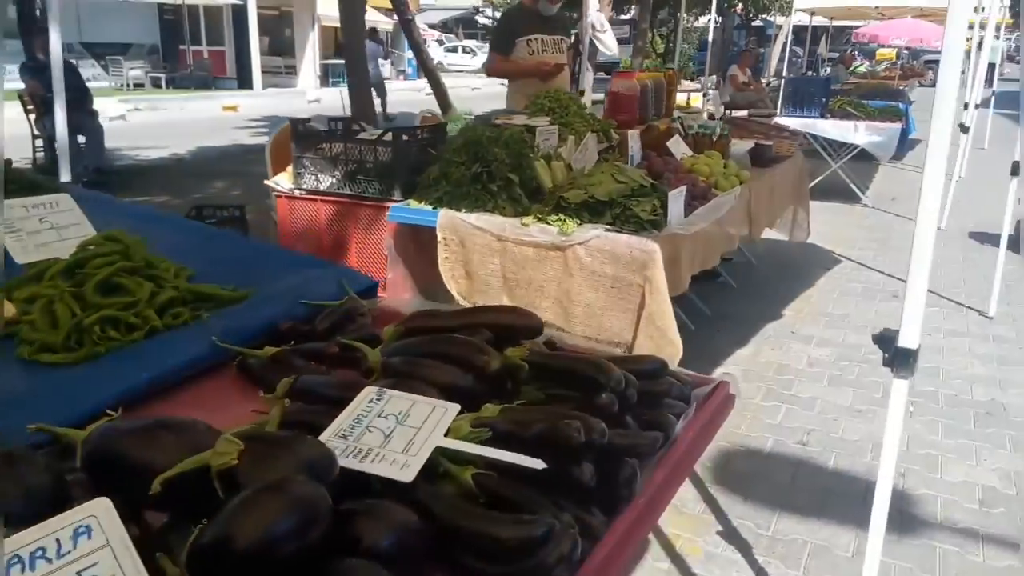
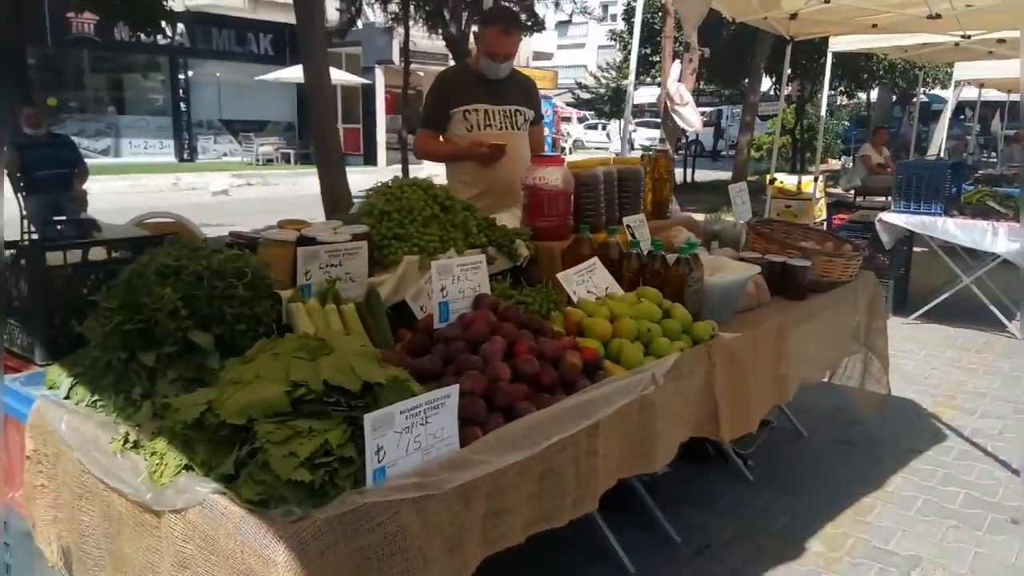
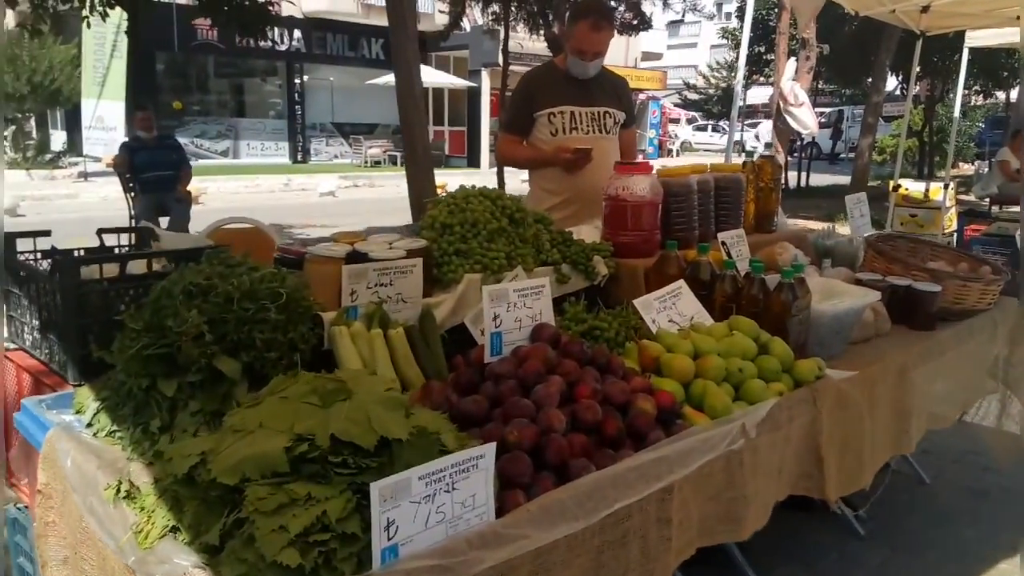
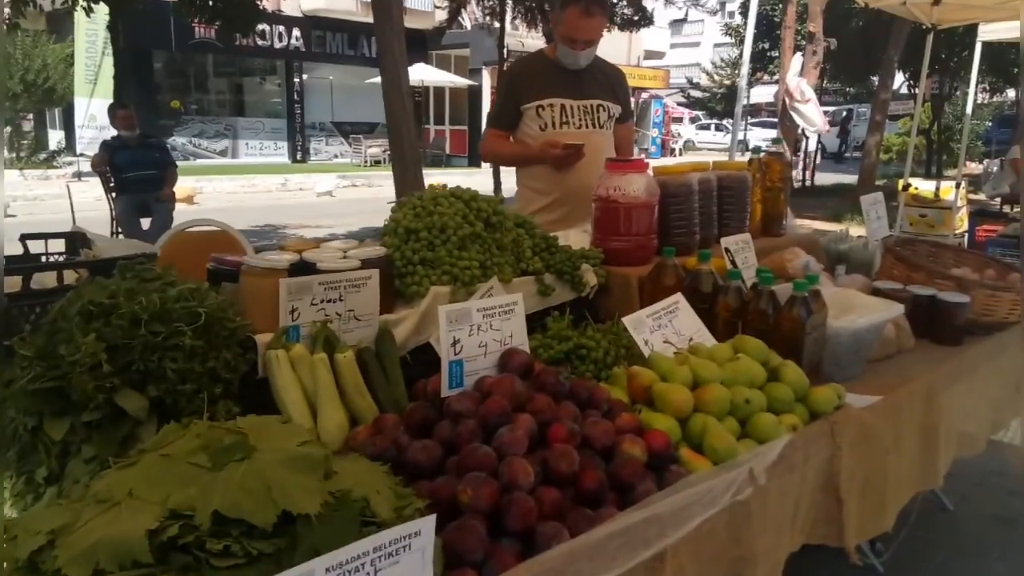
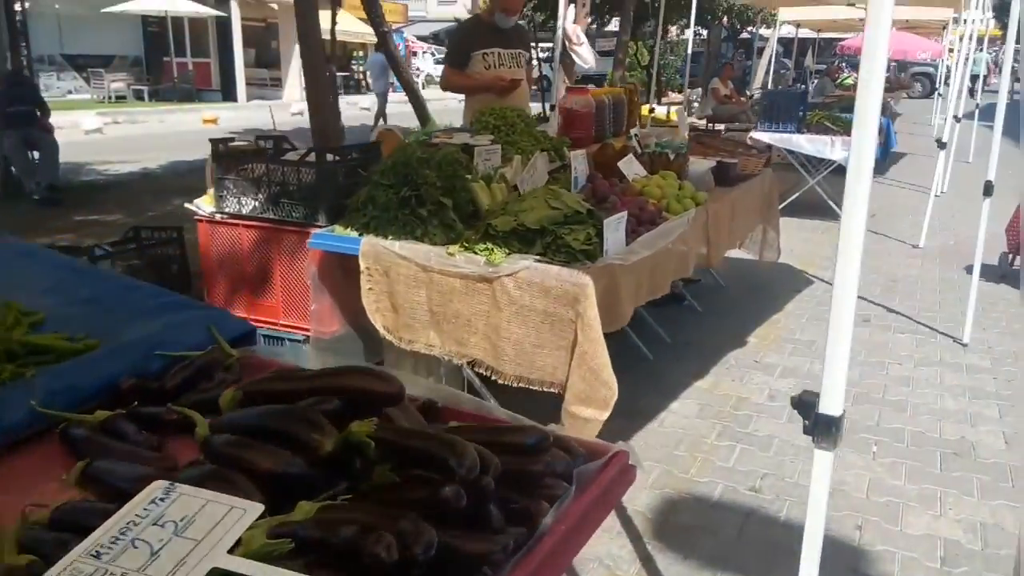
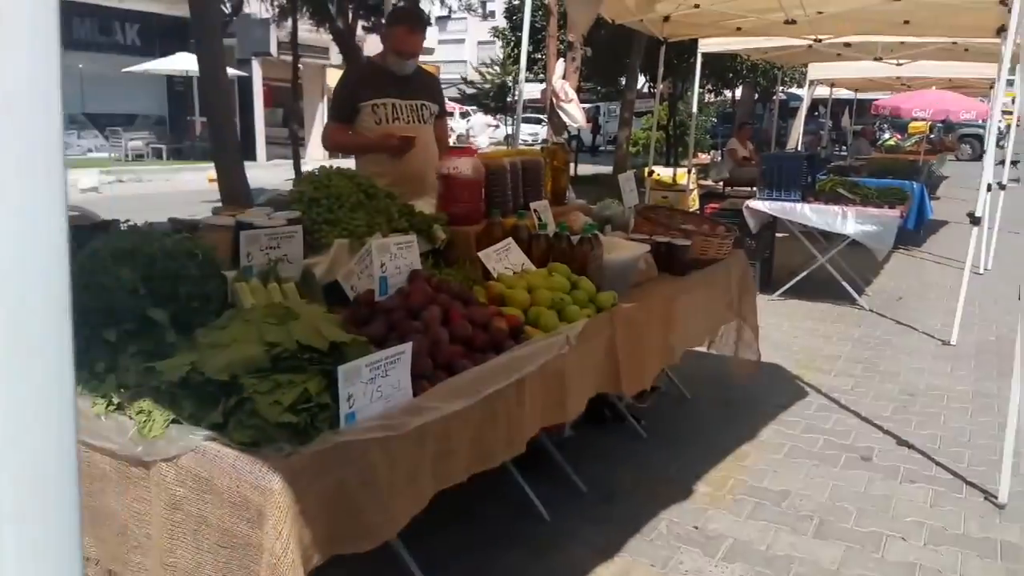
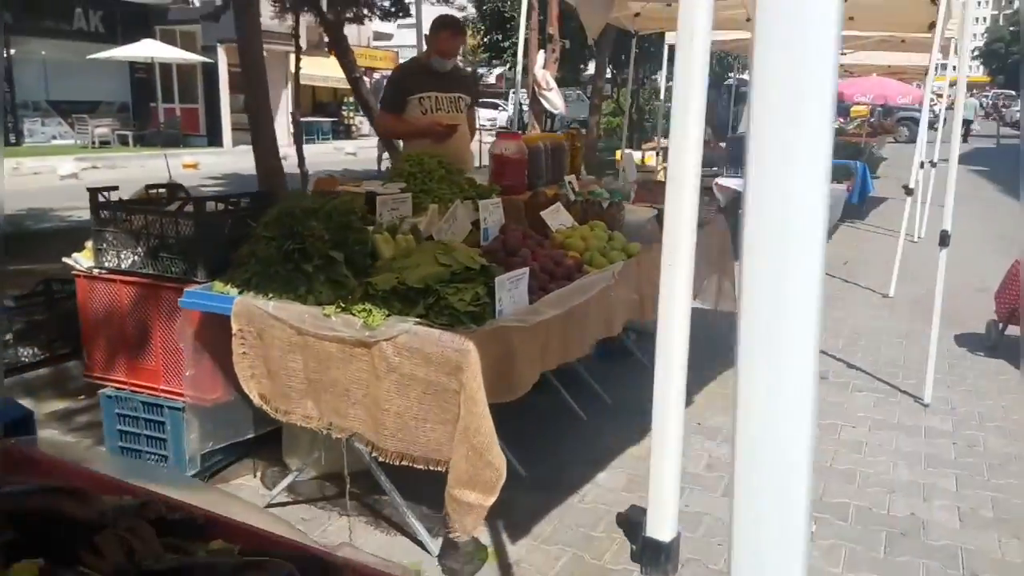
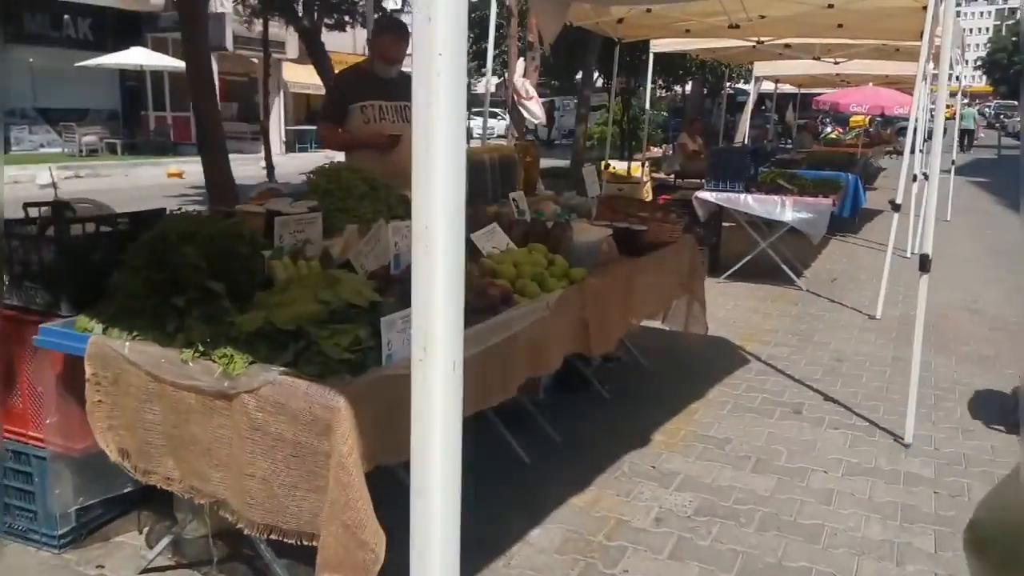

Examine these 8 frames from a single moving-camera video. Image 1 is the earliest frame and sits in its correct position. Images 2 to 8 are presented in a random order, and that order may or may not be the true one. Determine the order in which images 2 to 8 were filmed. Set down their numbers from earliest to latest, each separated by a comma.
5, 7, 8, 6, 2, 3, 4
